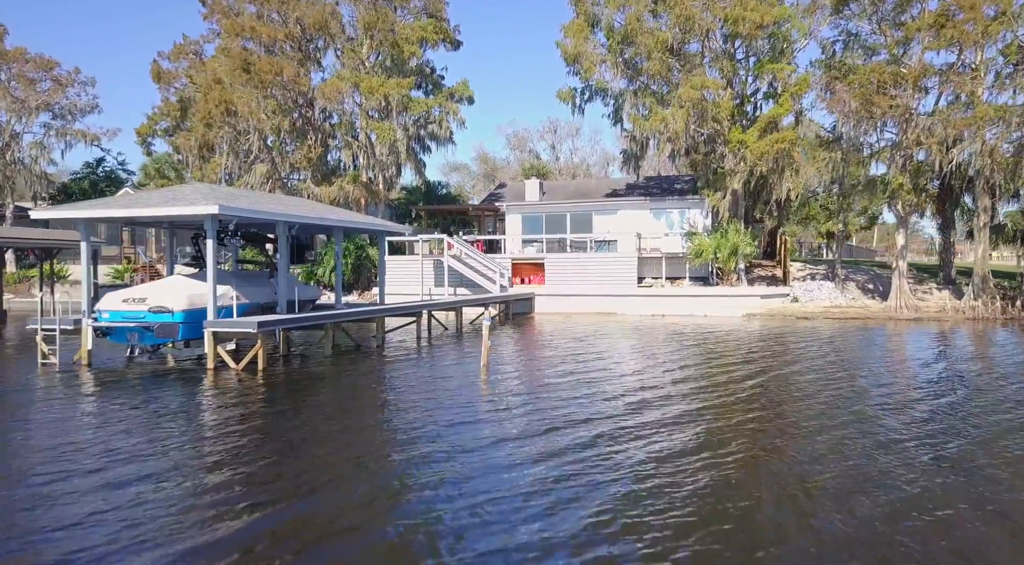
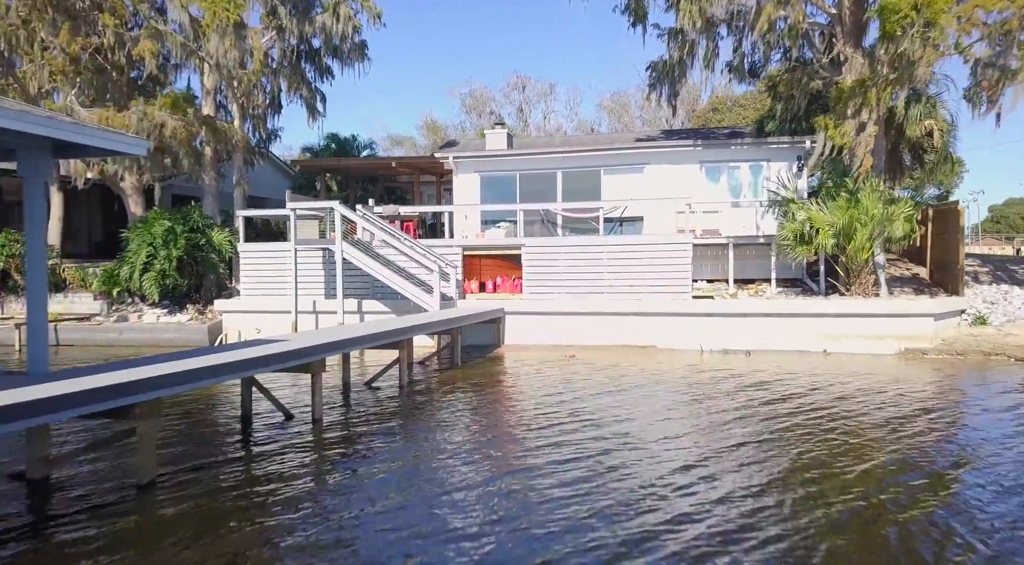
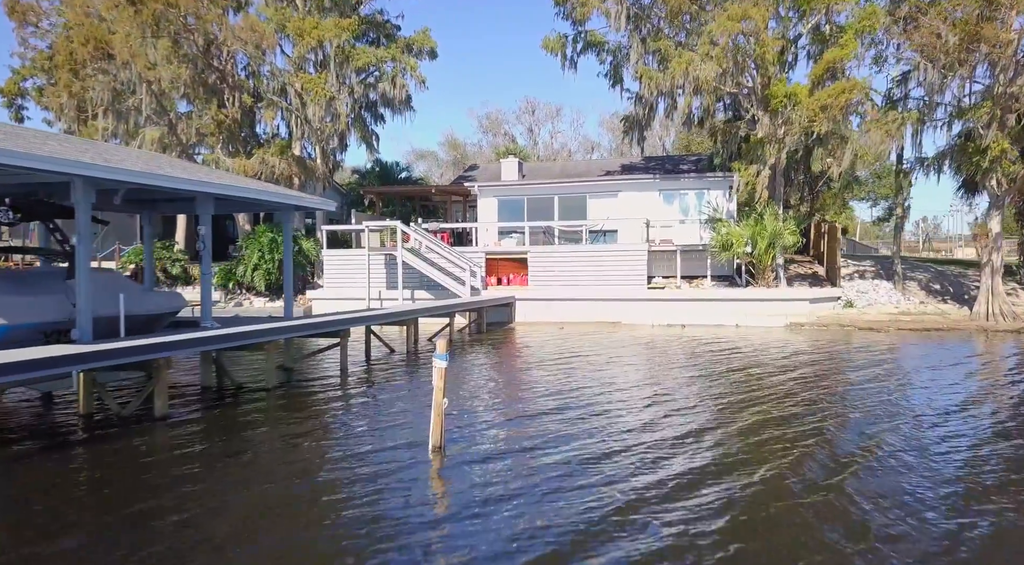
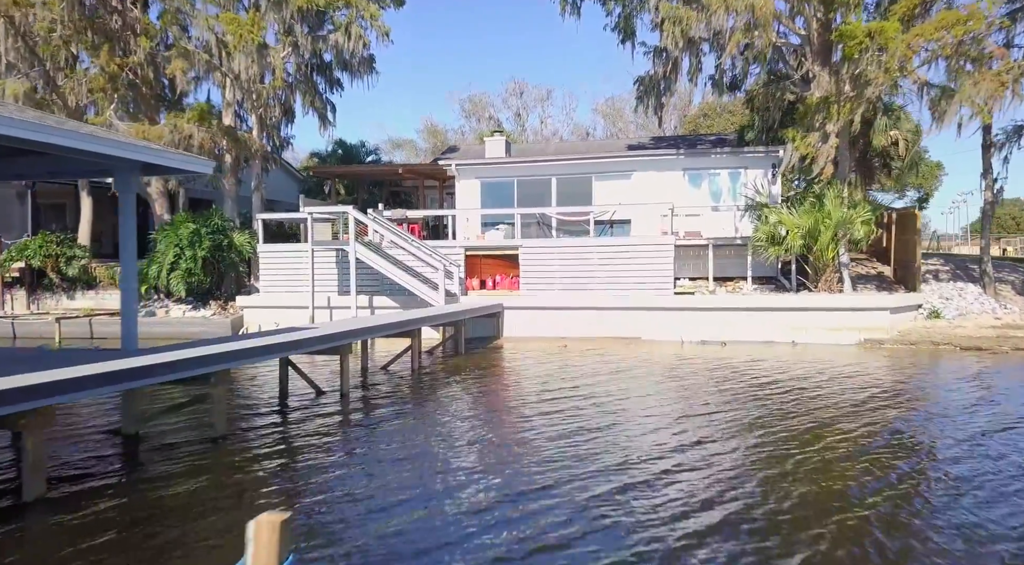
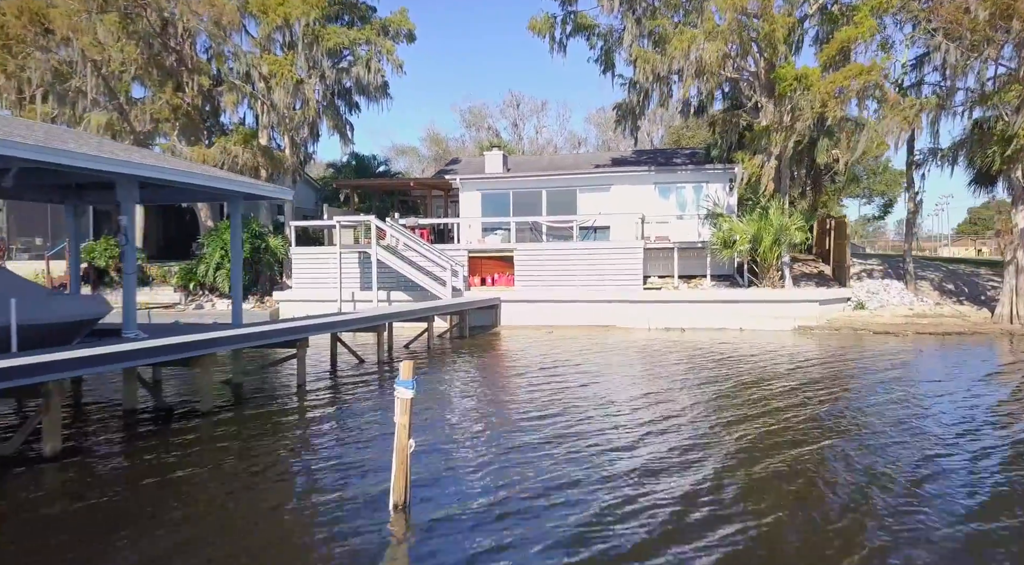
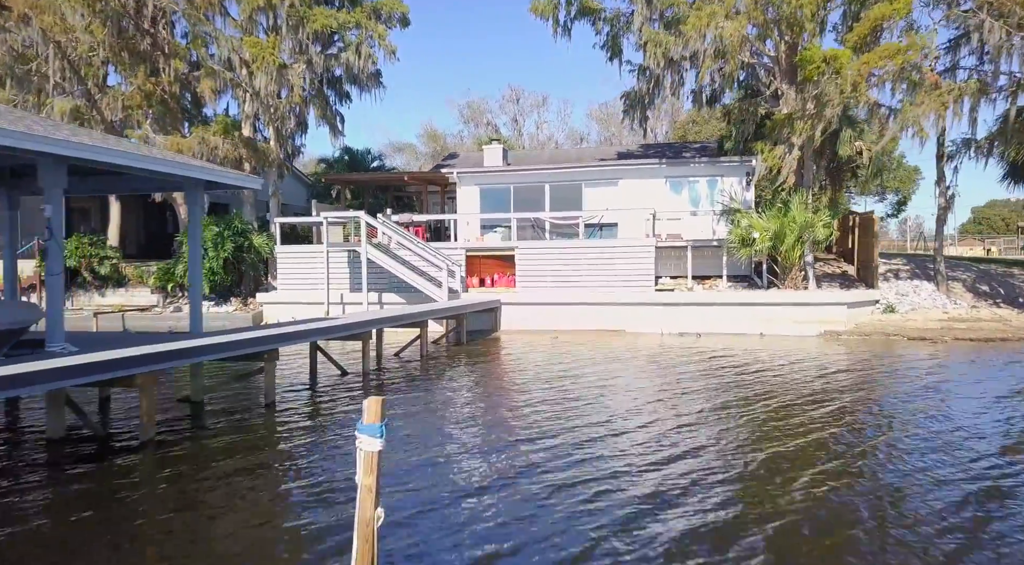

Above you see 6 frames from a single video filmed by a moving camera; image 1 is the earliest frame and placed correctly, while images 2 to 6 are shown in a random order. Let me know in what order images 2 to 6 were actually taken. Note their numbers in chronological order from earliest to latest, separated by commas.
3, 5, 6, 4, 2
